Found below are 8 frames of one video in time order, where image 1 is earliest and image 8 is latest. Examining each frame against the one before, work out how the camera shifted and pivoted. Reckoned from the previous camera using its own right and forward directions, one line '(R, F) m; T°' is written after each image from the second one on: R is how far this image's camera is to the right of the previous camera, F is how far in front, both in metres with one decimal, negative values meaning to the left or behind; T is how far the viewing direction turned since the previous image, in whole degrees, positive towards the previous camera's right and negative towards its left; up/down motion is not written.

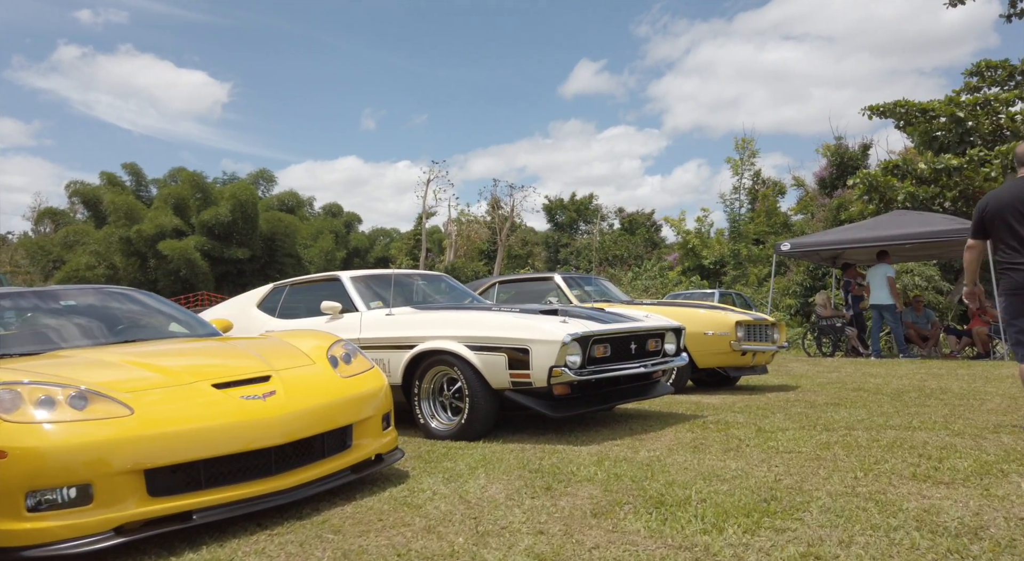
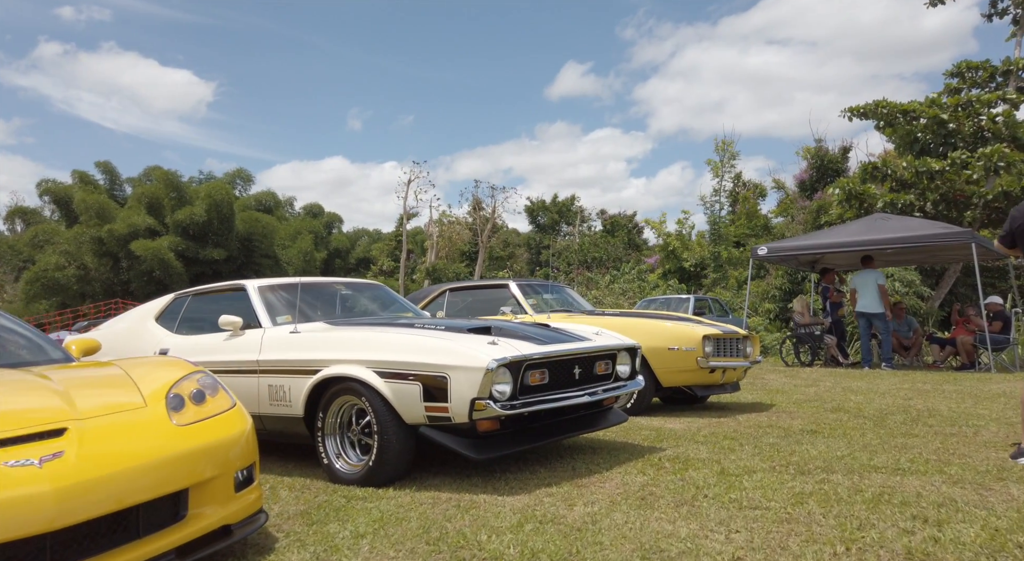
(+0.4, +0.7) m; +1°
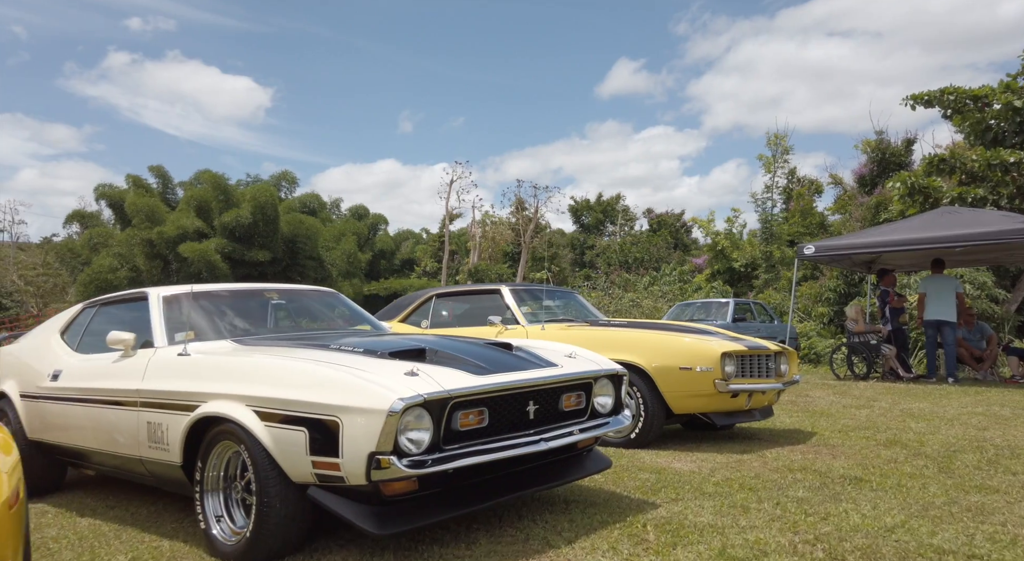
(+0.5, +1.0) m; -4°
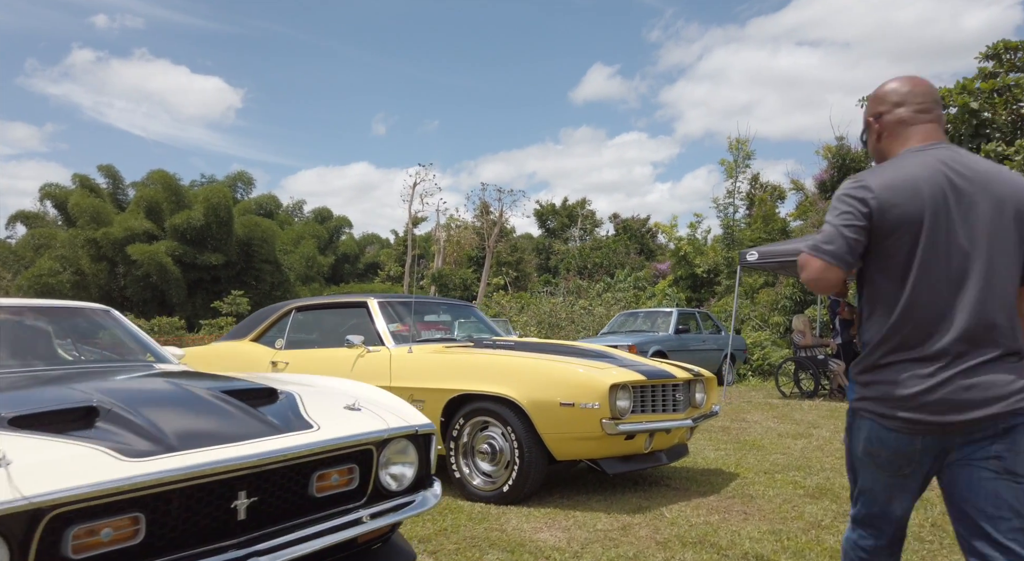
(+0.8, +1.0) m; +2°
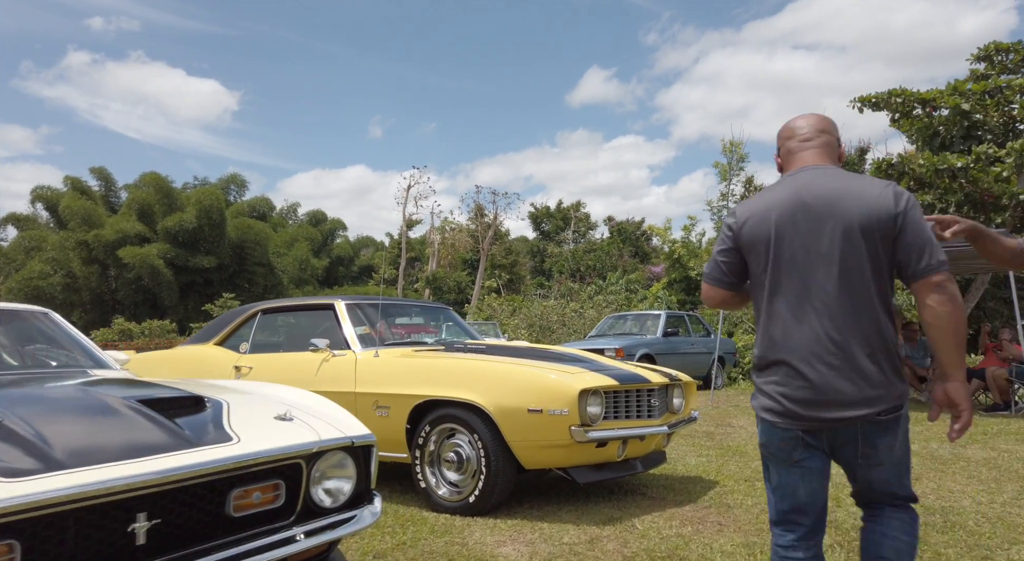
(+0.2, +0.2) m; 0°
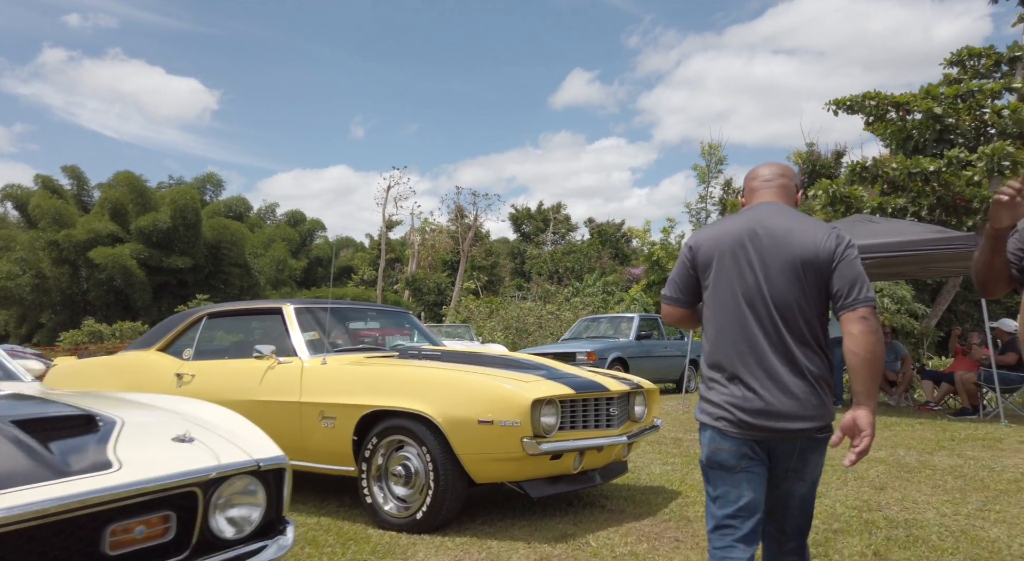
(+0.2, +0.2) m; +2°
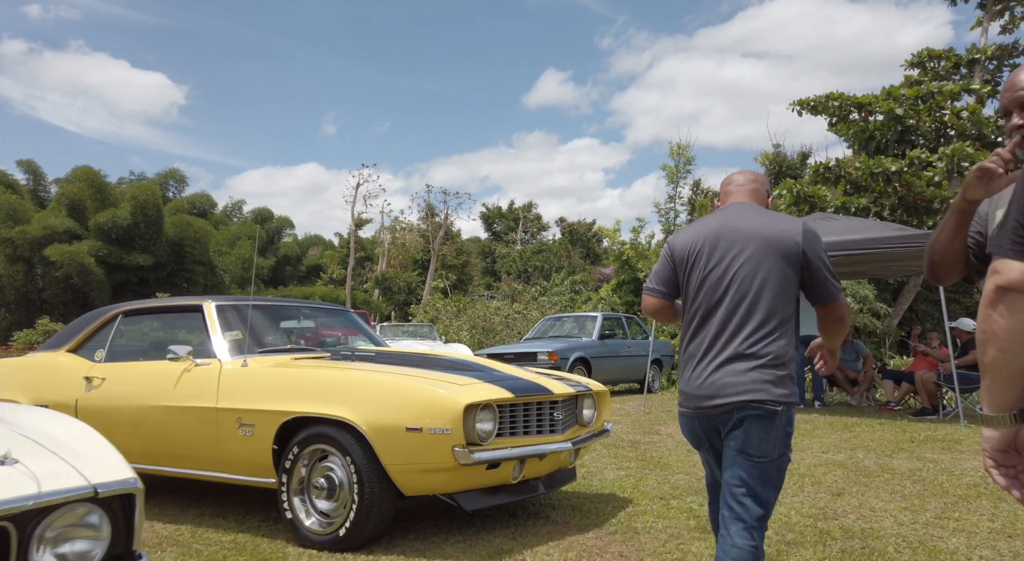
(+0.2, +0.3) m; +2°
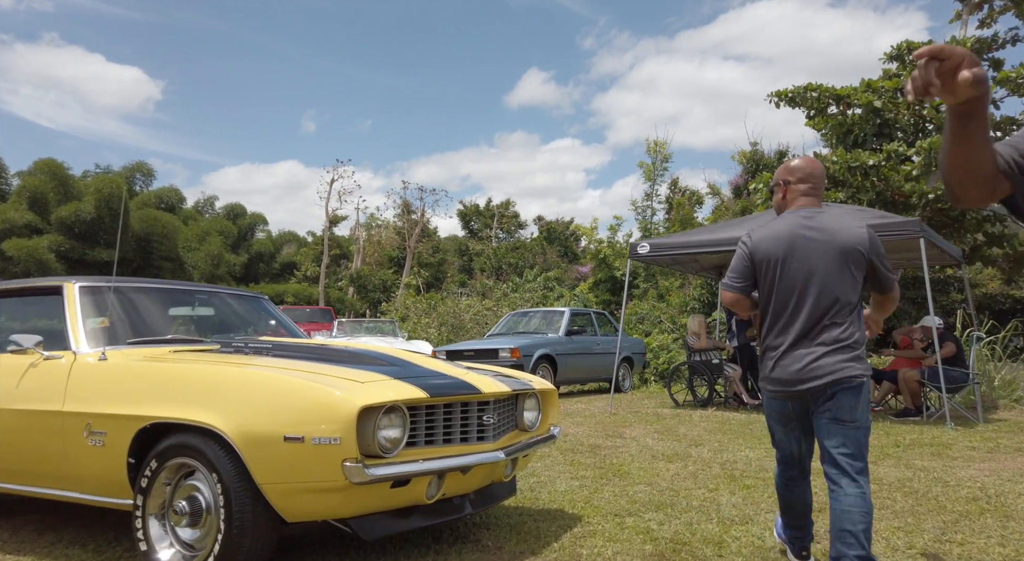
(+0.3, +0.7) m; +2°
